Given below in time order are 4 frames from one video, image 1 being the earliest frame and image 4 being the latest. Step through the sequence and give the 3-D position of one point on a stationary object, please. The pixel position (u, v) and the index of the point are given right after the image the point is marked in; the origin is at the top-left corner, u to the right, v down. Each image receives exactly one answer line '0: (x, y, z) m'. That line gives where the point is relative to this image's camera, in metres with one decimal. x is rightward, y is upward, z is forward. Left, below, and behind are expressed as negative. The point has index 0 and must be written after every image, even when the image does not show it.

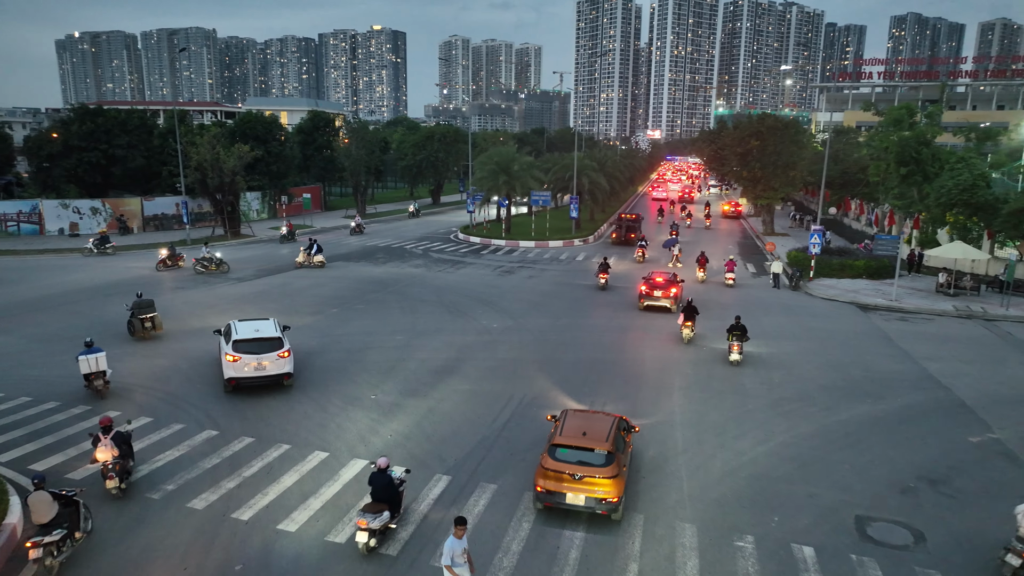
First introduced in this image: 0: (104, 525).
0: (-5.7, -3.3, +9.9) m
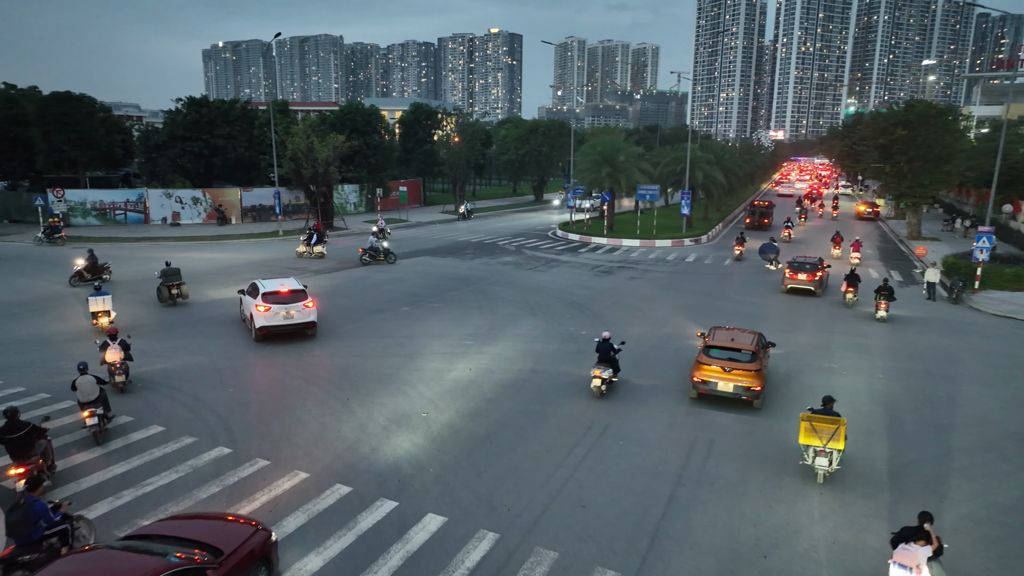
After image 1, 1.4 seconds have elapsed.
0: (-5.1, -3.1, +7.8) m
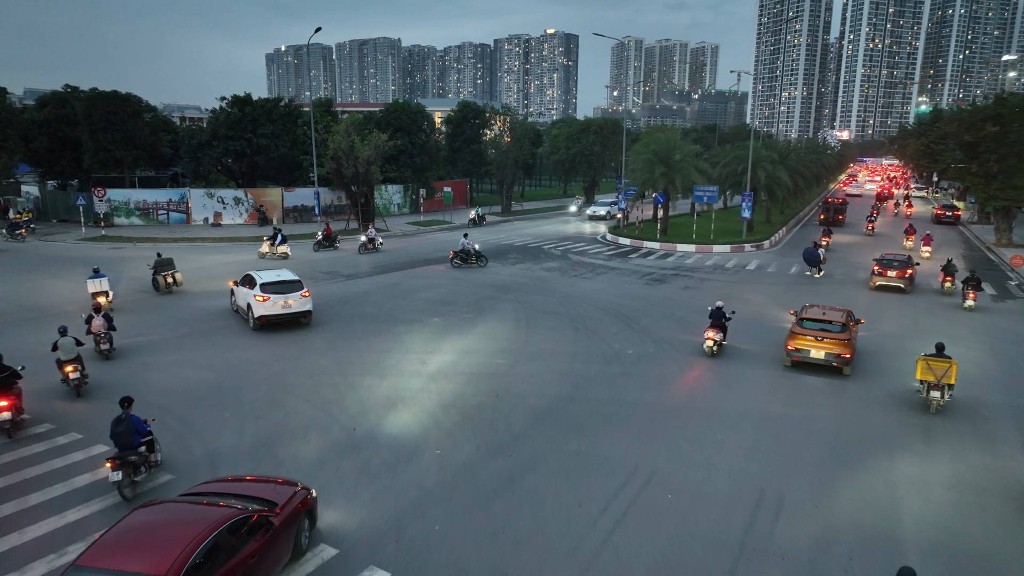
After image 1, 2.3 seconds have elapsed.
0: (-5.0, -3.3, +6.4) m
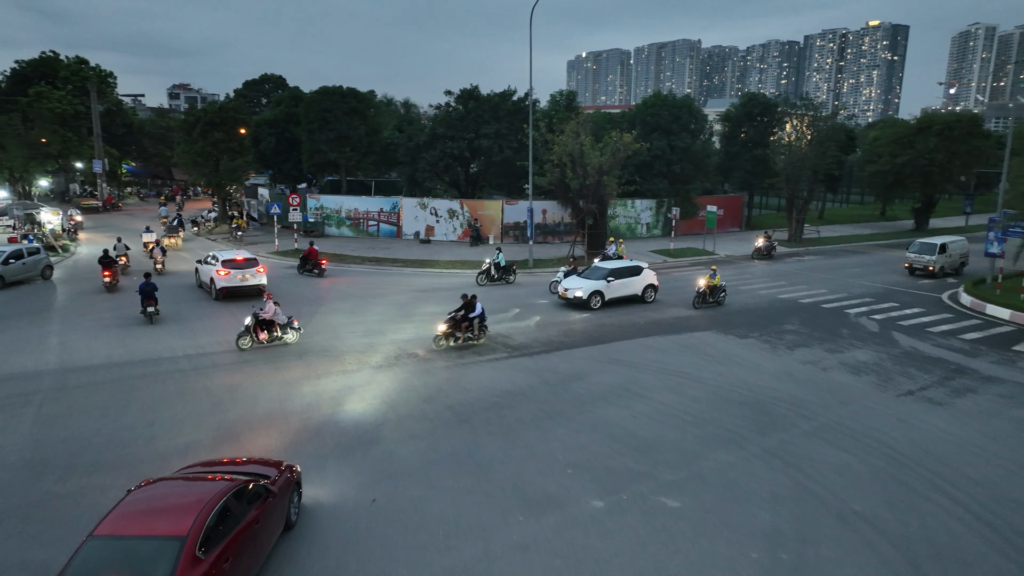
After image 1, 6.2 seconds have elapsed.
0: (-6.4, -4.7, -0.8) m
